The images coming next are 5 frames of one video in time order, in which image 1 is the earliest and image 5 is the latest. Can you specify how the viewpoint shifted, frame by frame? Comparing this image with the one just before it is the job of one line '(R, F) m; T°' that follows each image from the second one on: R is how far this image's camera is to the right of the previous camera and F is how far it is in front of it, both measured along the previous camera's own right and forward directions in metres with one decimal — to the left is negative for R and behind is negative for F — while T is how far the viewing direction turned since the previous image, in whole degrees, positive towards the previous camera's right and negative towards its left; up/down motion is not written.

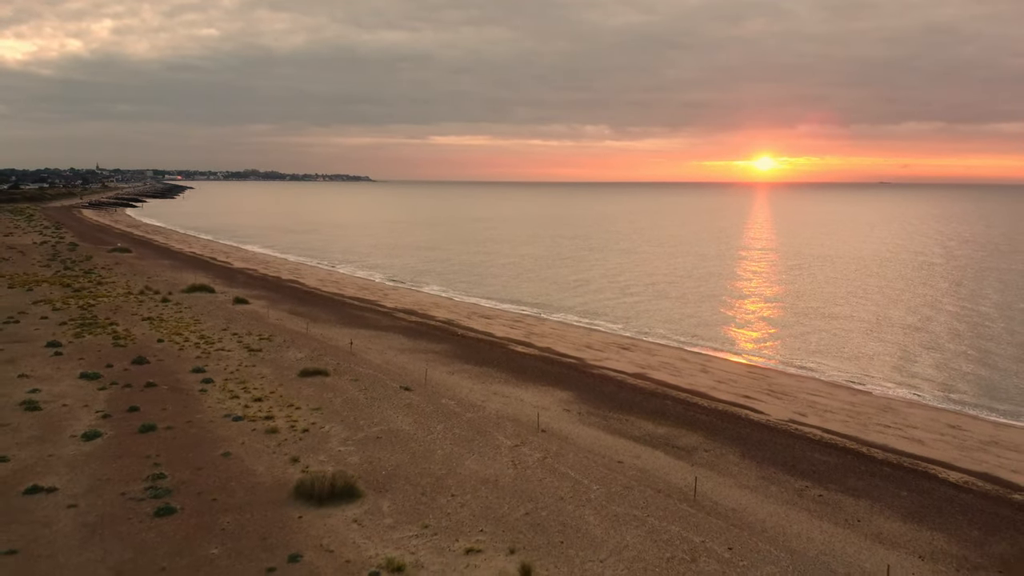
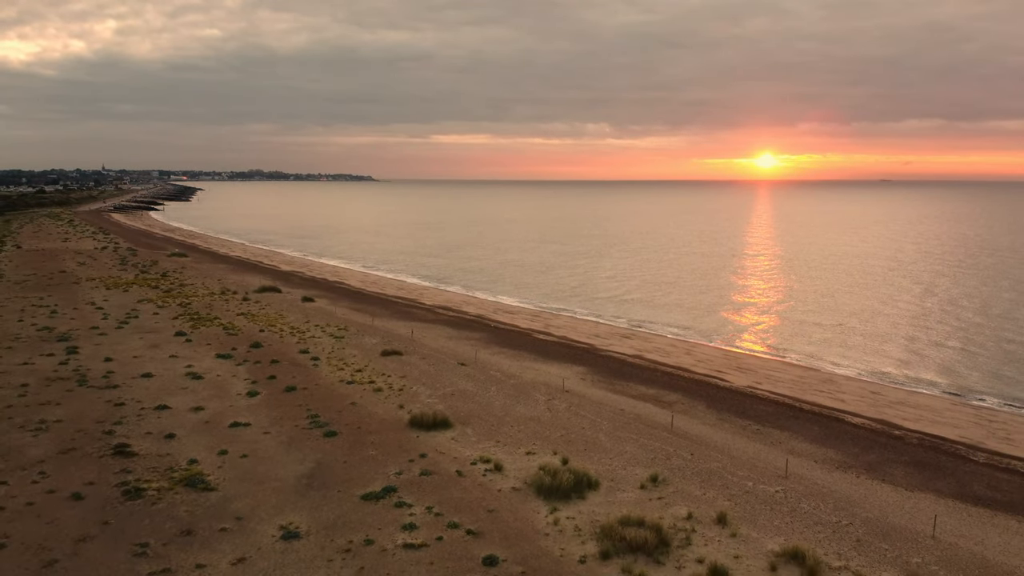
(-1.1, -5.6) m; 0°
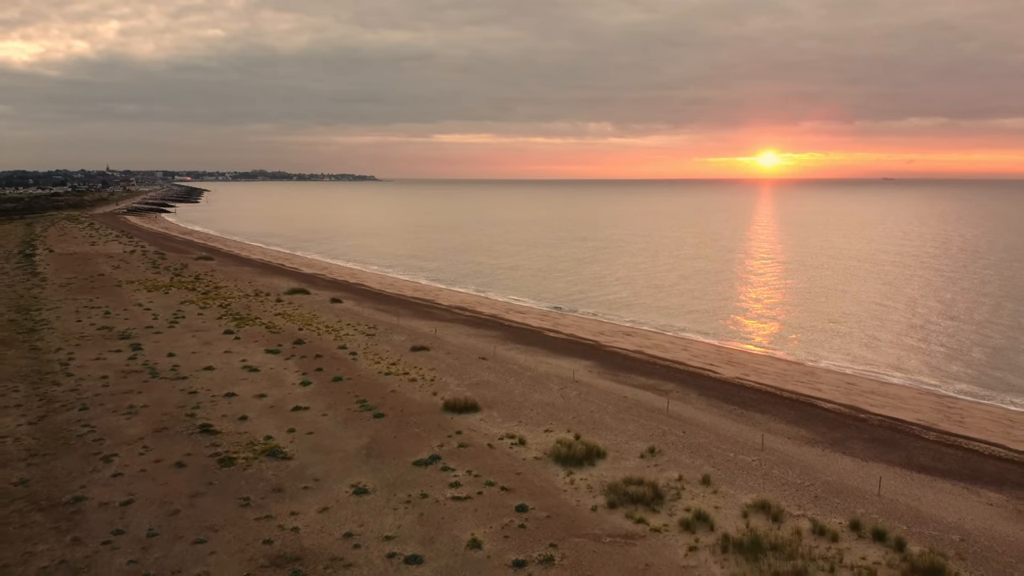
(-0.6, -2.9) m; 0°
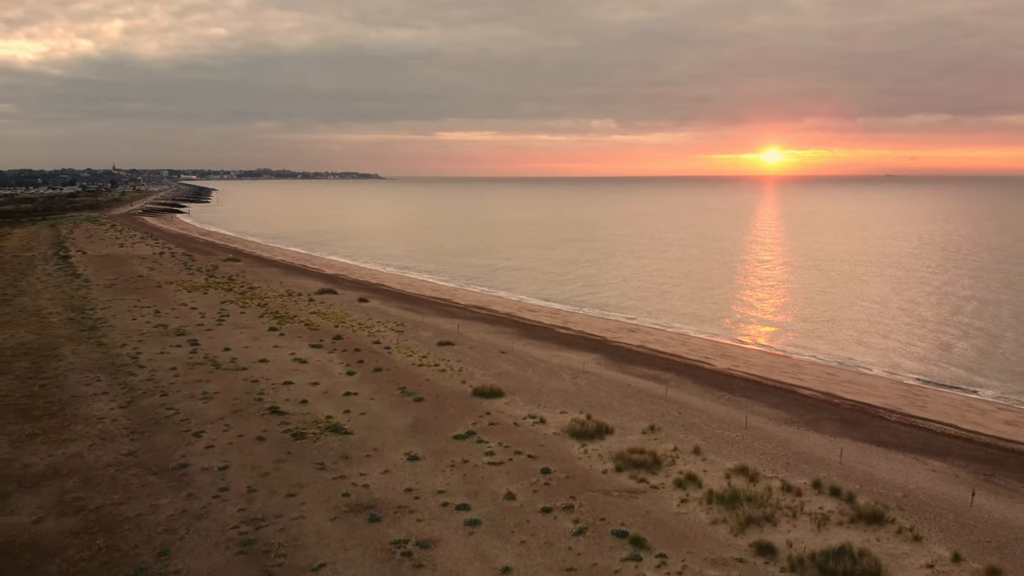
(-0.7, -3.2) m; 0°
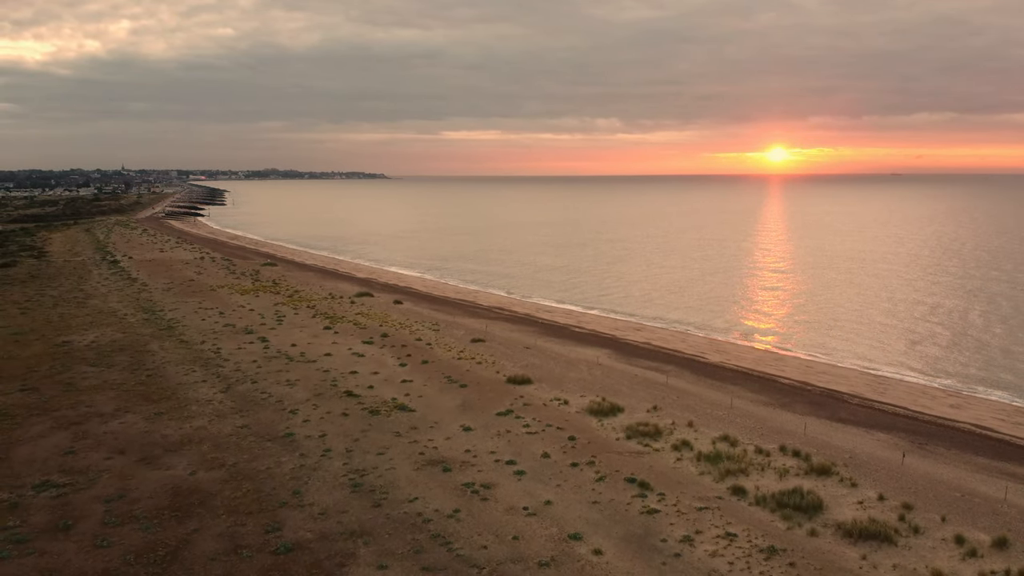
(-1.2, -5.0) m; 0°
